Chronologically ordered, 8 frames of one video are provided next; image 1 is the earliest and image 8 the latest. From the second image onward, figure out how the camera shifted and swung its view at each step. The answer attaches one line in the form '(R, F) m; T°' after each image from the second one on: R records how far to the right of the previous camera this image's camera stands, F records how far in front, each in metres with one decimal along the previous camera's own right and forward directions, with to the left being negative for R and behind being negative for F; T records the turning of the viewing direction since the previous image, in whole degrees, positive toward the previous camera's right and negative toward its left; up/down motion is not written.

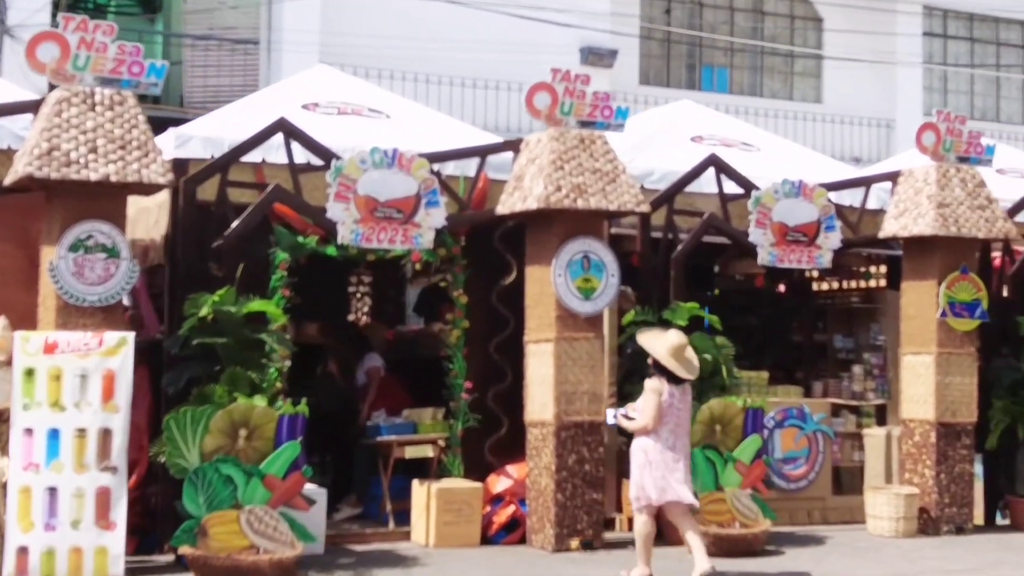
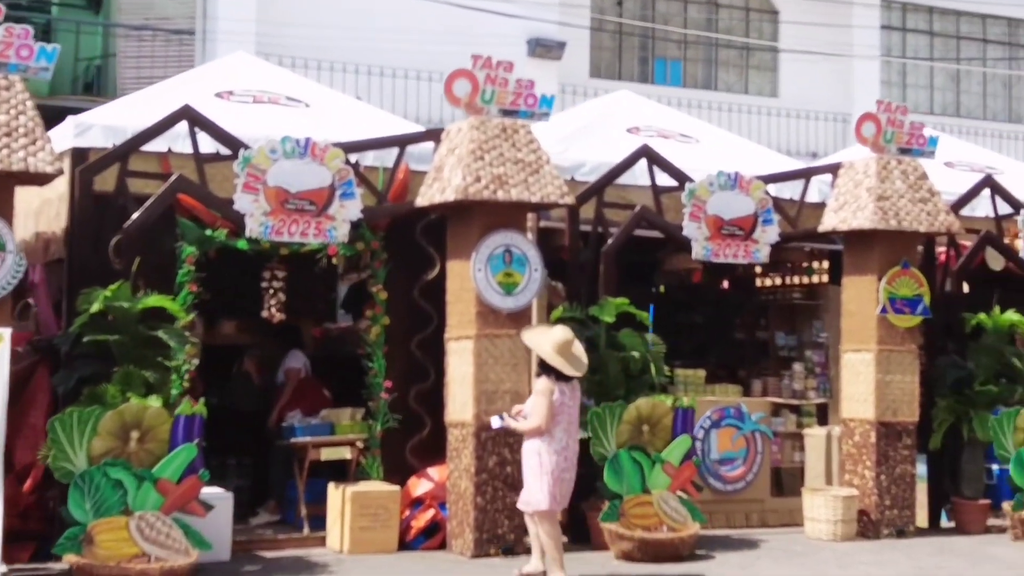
(+0.4, +0.4) m; +1°
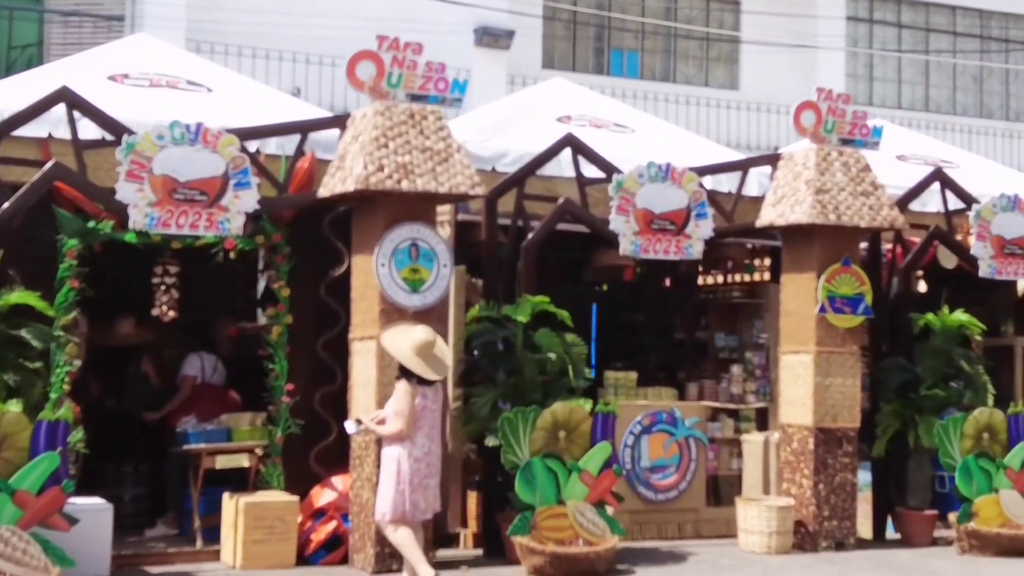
(+0.5, +0.6) m; 0°
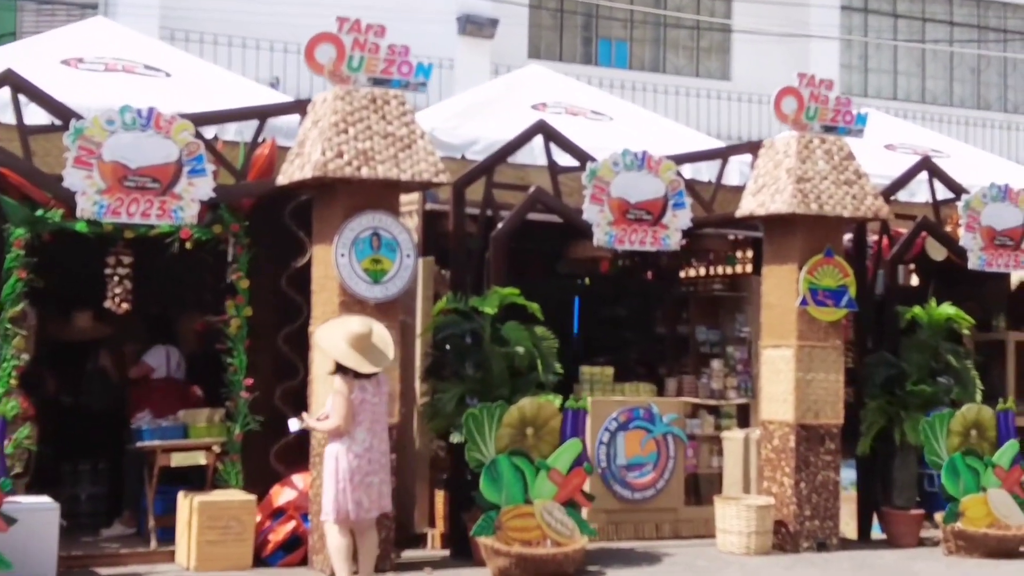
(+0.2, +0.3) m; 0°
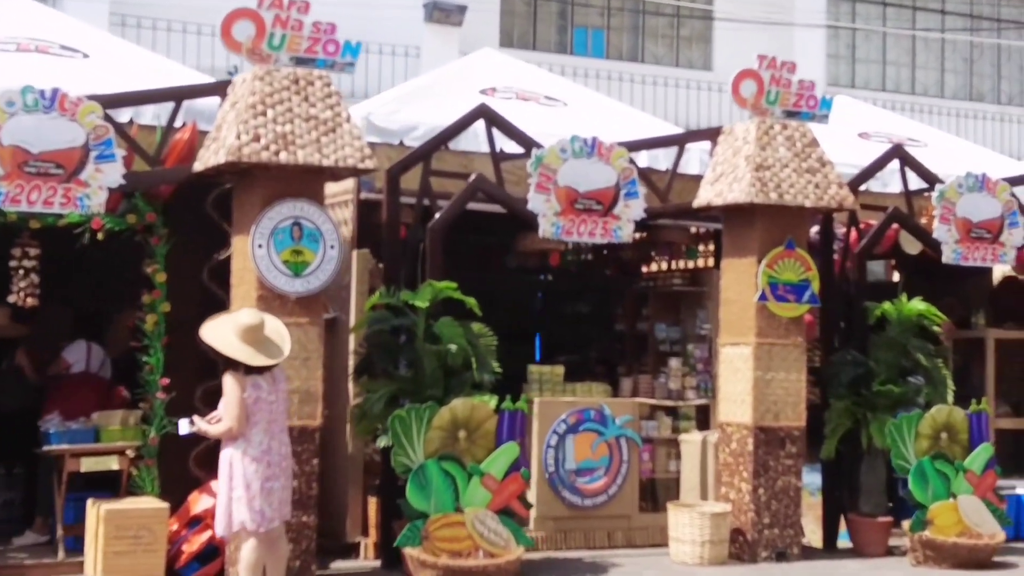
(+0.4, +0.5) m; 0°
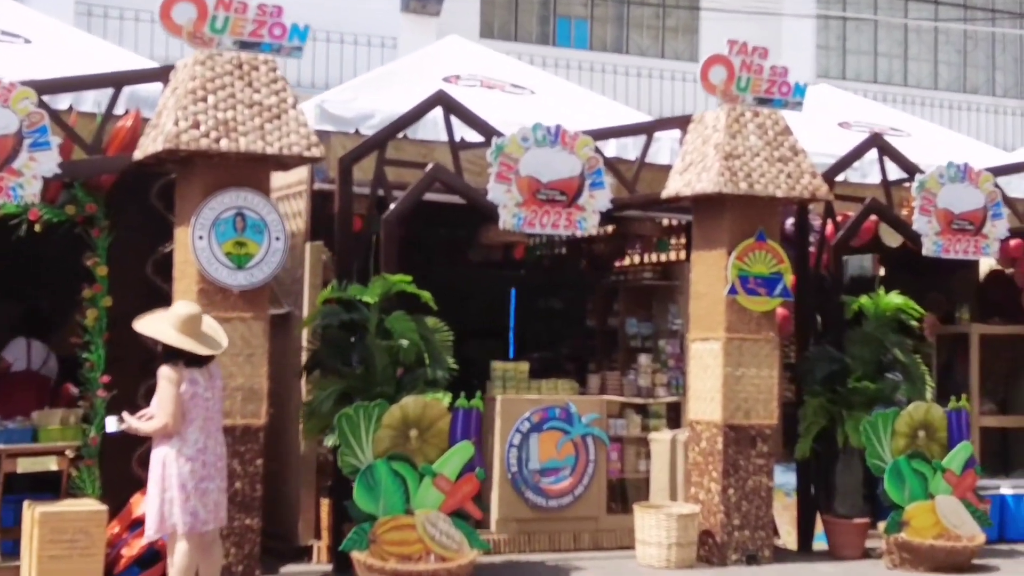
(+0.3, +0.3) m; 0°
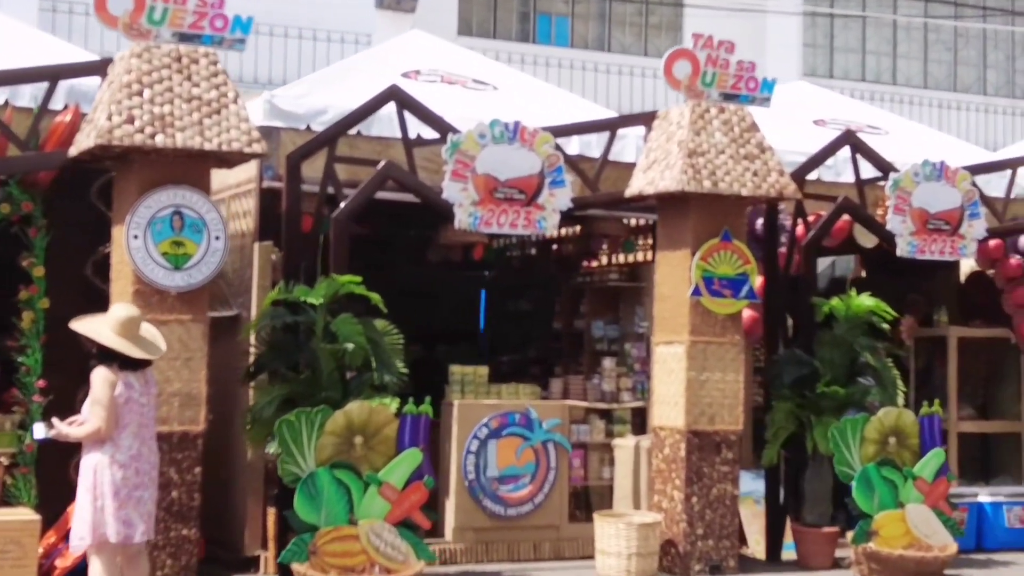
(+0.3, +0.3) m; 0°
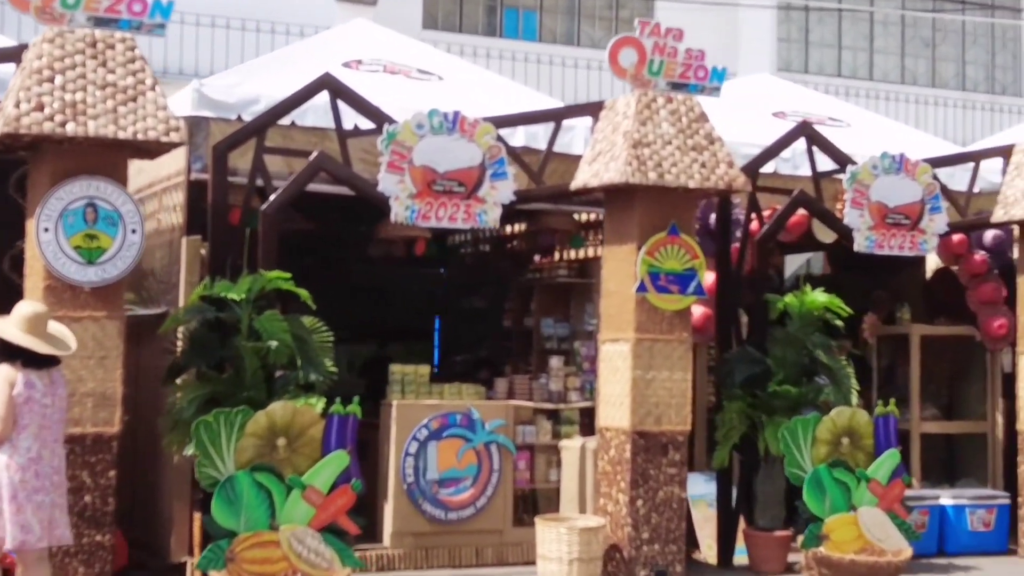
(+0.3, +0.3) m; 0°
